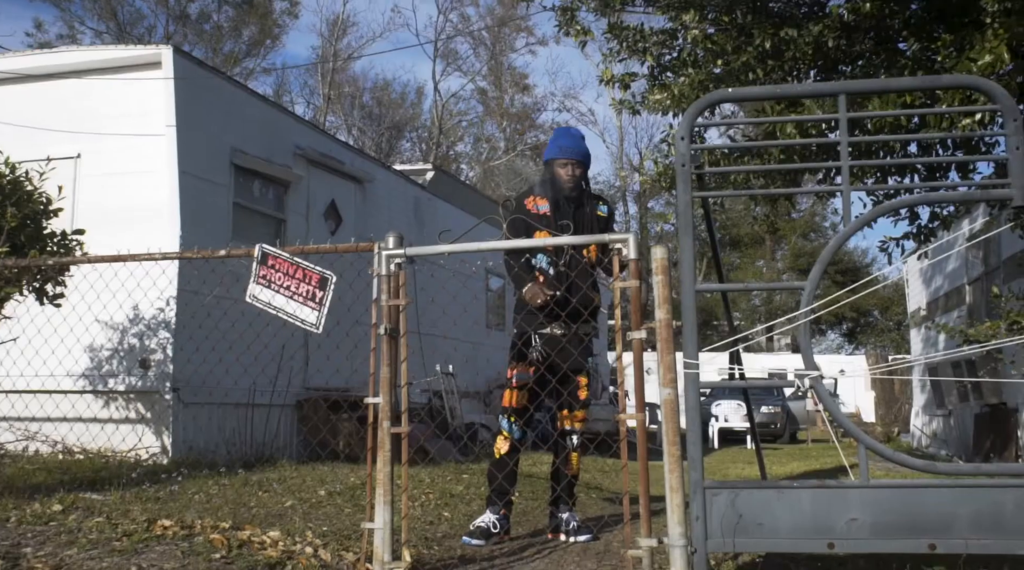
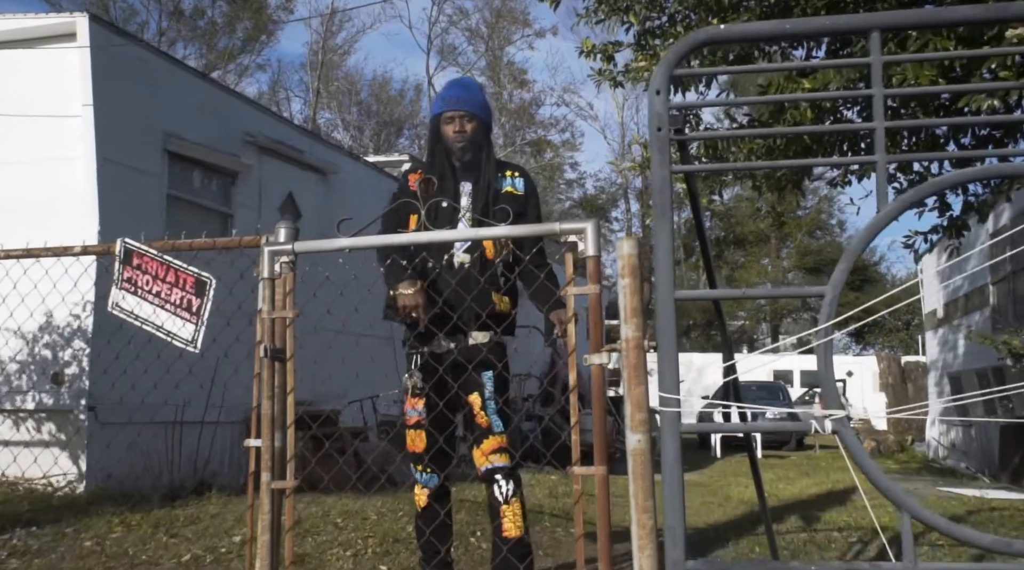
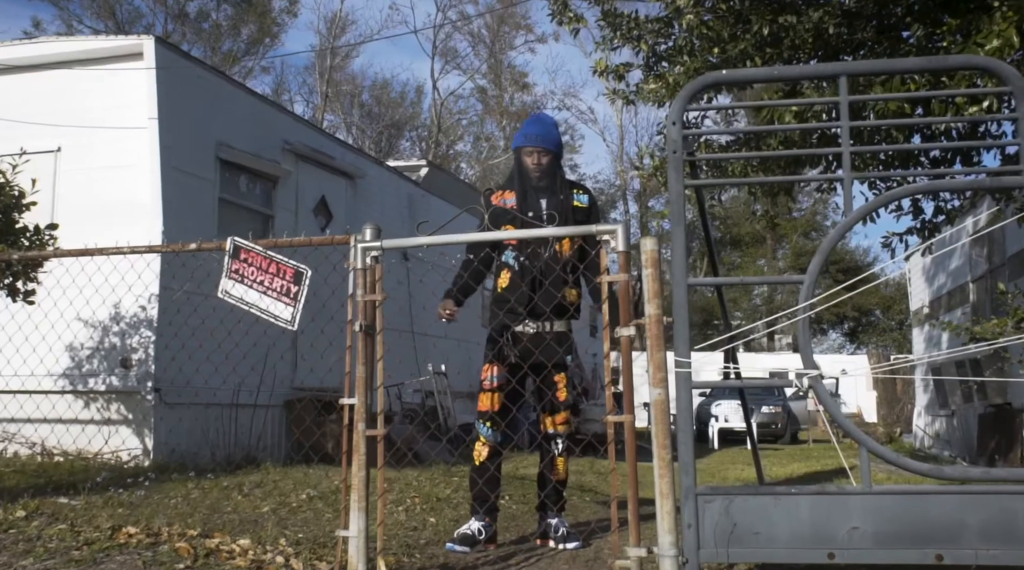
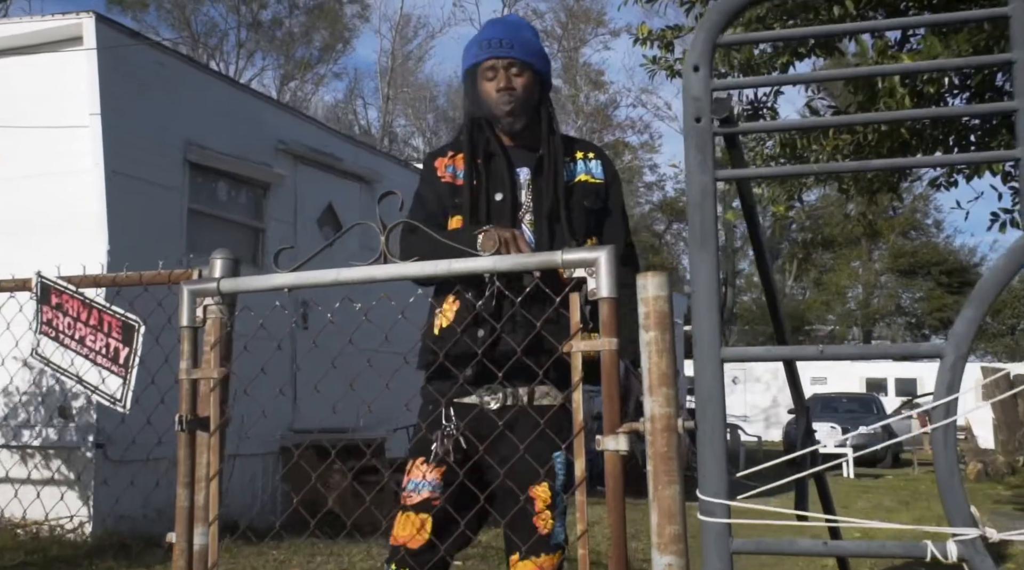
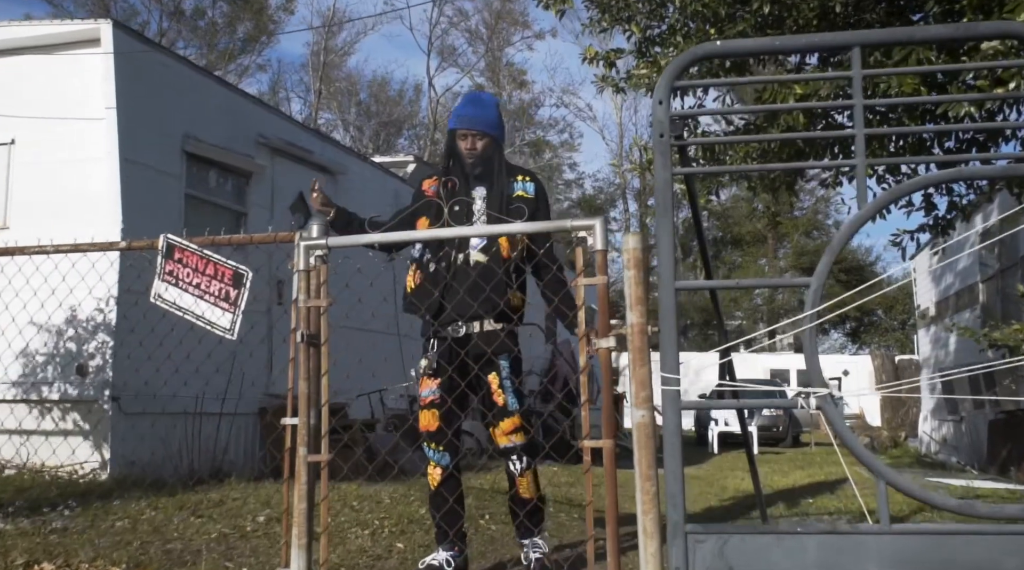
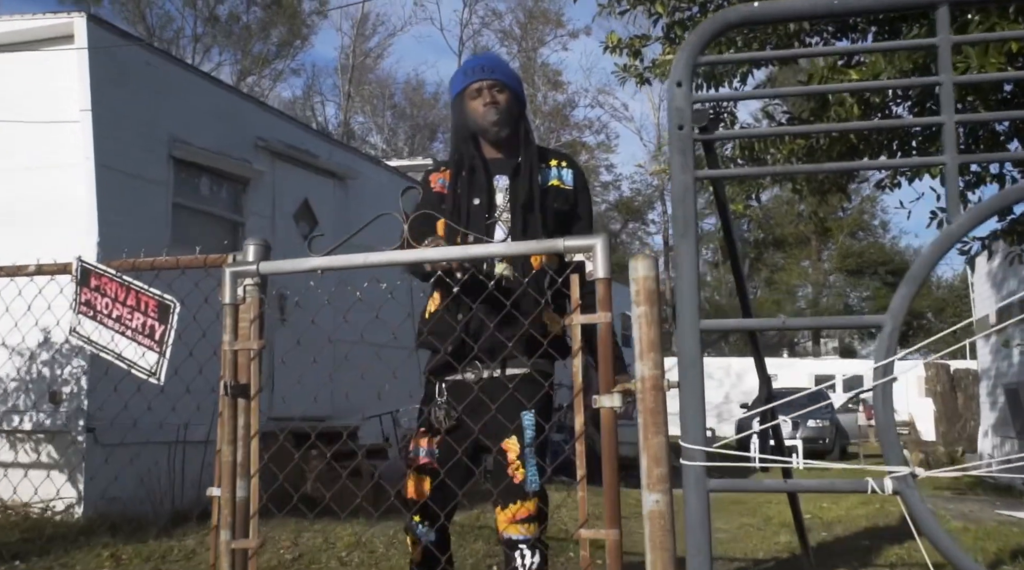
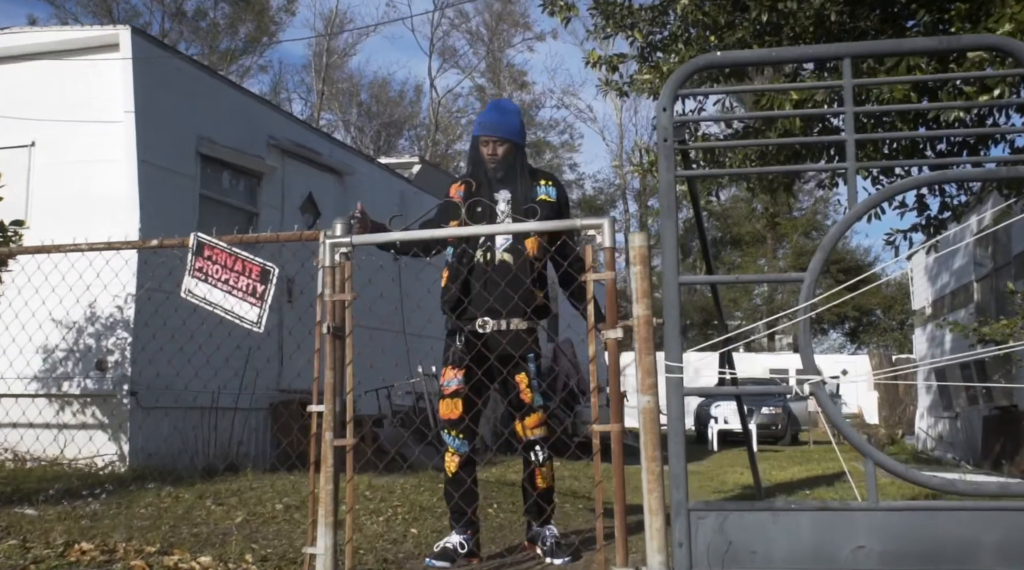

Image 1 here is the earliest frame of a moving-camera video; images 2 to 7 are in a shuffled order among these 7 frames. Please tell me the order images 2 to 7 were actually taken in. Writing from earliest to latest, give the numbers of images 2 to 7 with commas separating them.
3, 7, 5, 2, 6, 4
